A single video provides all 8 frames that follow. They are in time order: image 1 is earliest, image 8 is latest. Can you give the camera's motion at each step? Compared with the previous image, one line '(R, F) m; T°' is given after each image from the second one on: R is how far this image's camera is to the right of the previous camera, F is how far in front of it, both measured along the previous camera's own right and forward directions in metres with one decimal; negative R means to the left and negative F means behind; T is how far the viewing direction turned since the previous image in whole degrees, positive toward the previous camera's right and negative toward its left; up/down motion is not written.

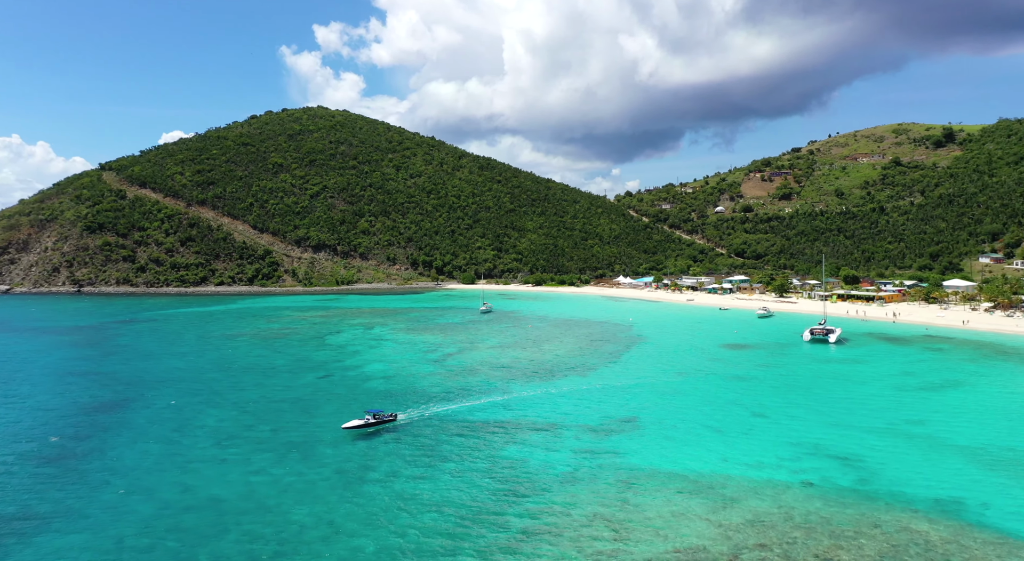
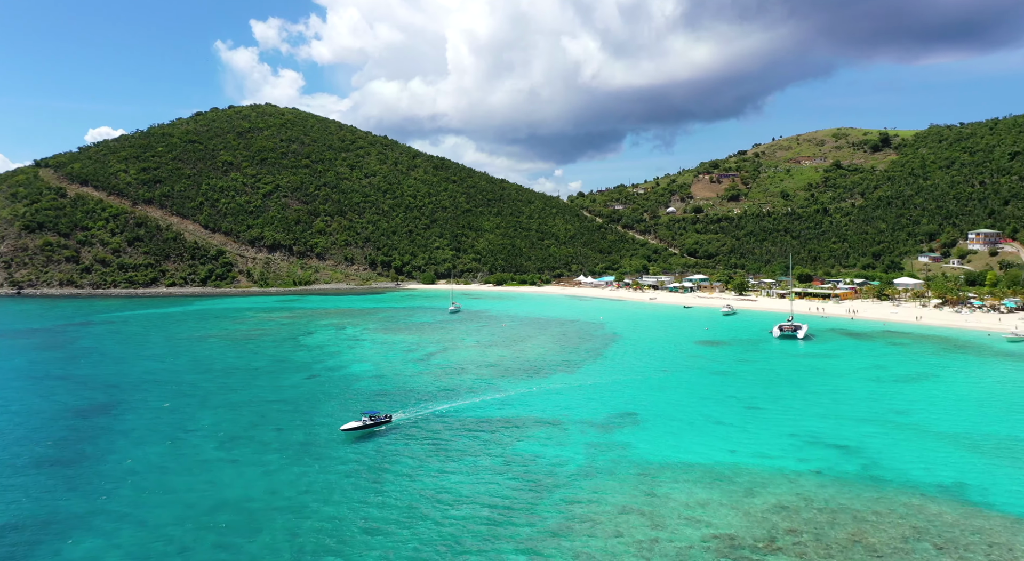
(-2.1, -0.1) m; +4°
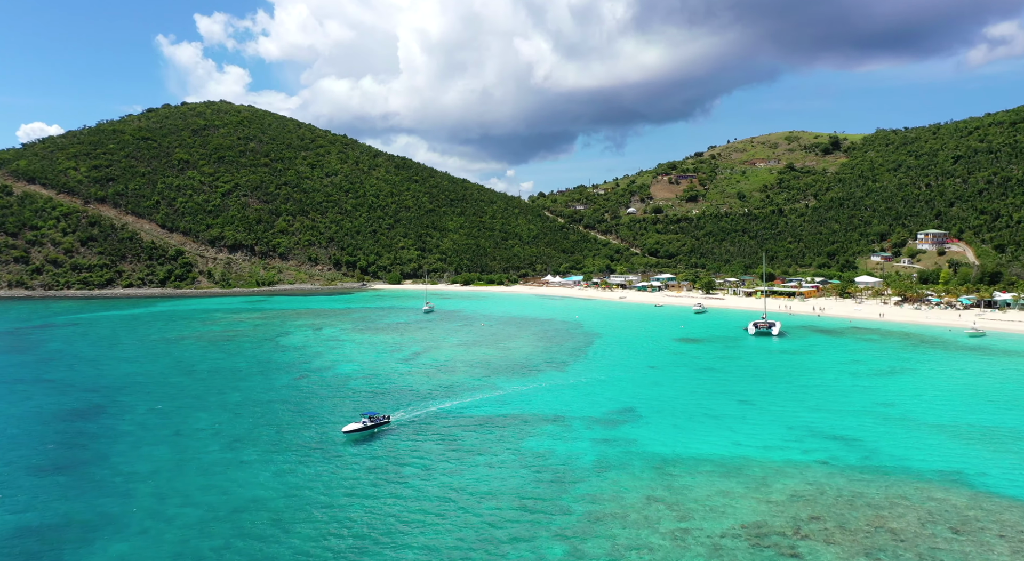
(-1.8, -0.1) m; +3°
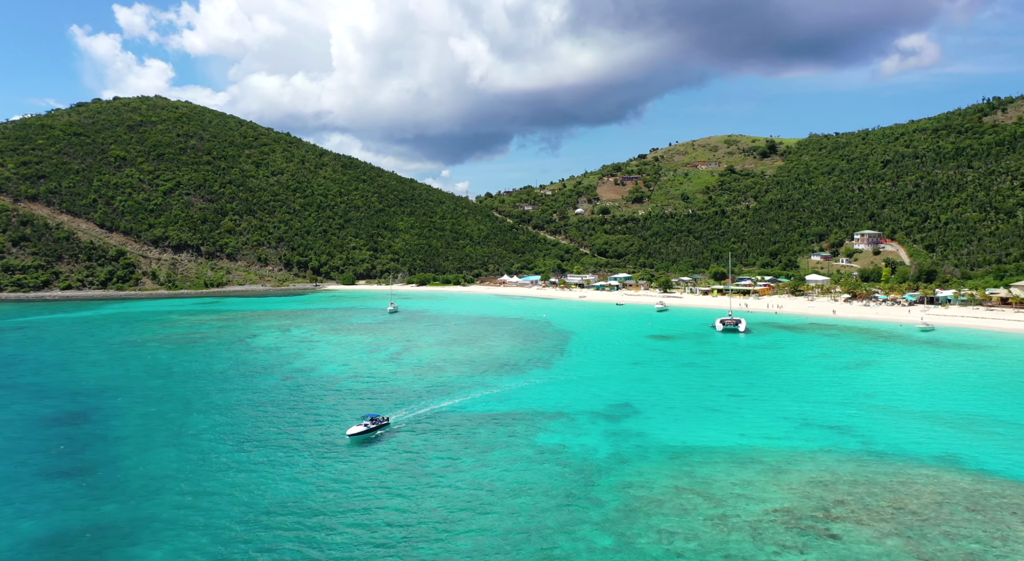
(-2.4, -0.1) m; +4°
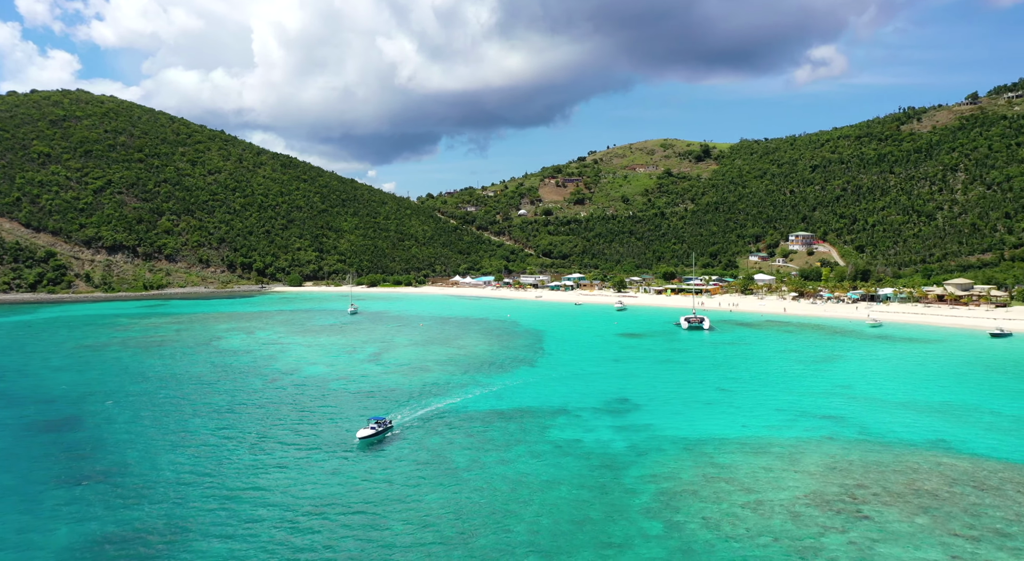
(-2.7, -0.2) m; +5°
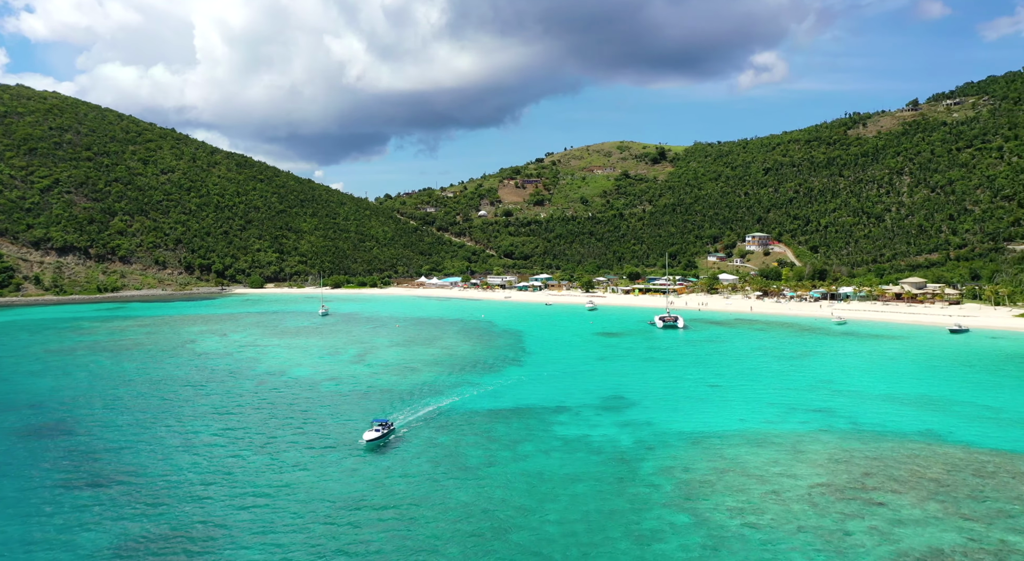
(-1.7, -0.2) m; +3°
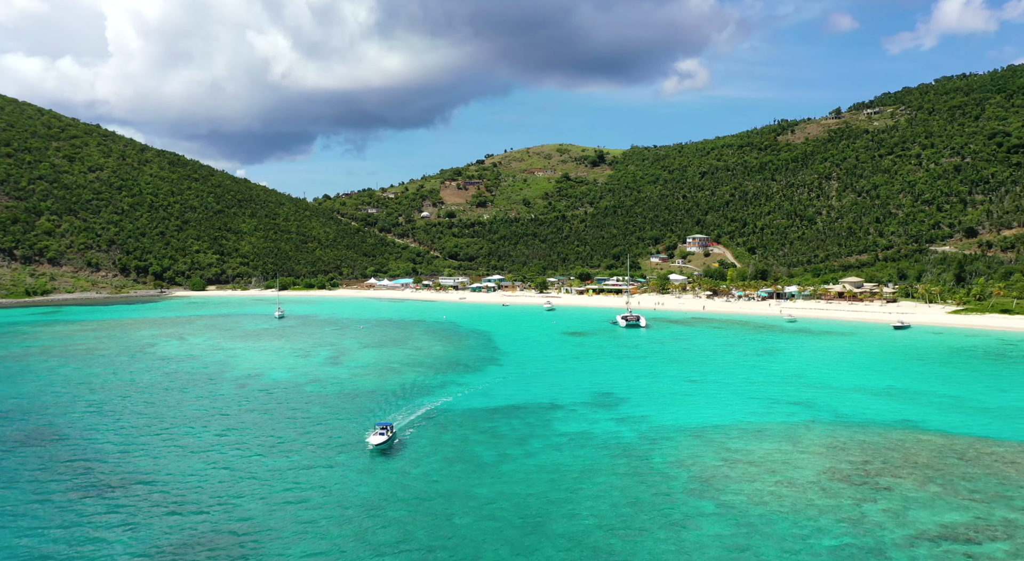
(-2.3, -0.2) m; +5°
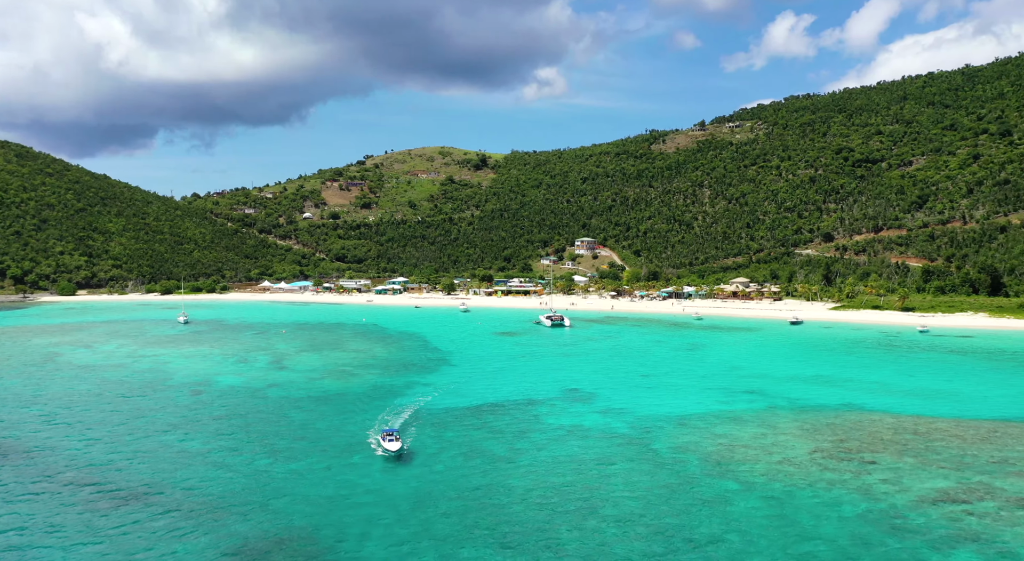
(-4.2, -0.5) m; +9°
